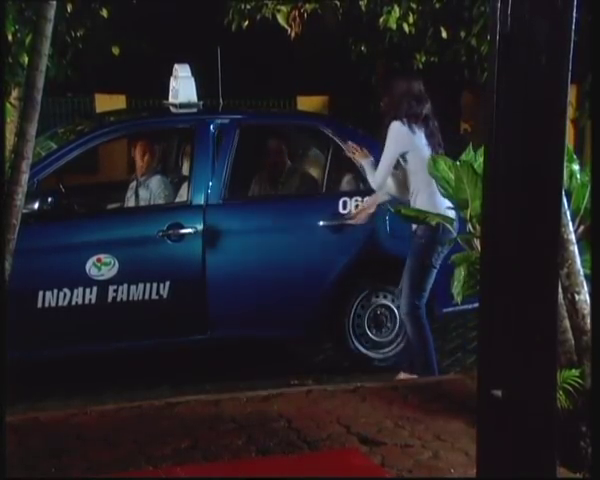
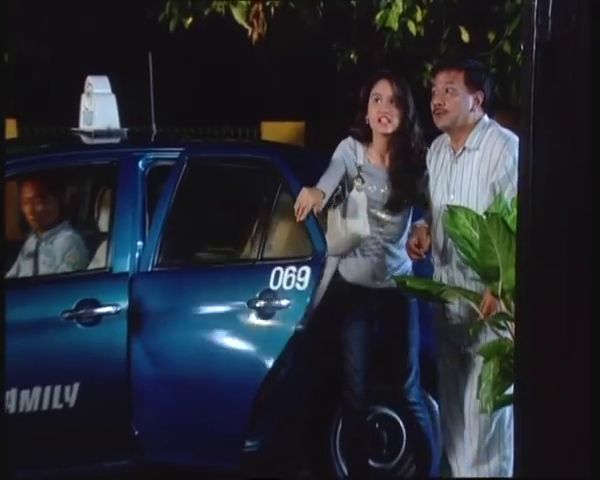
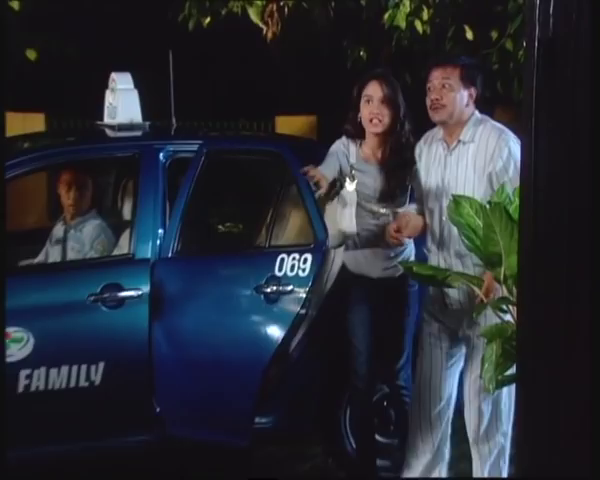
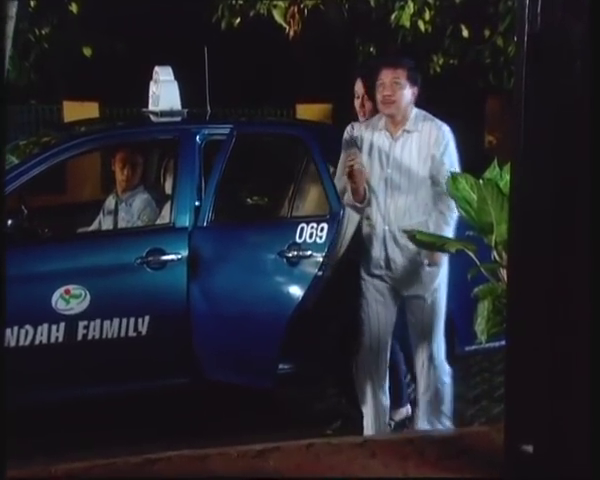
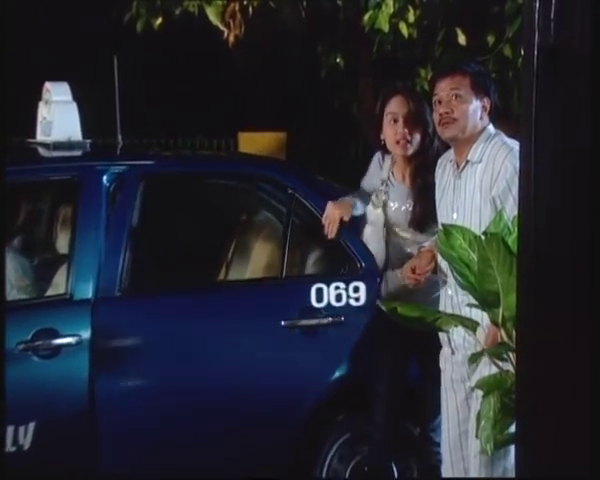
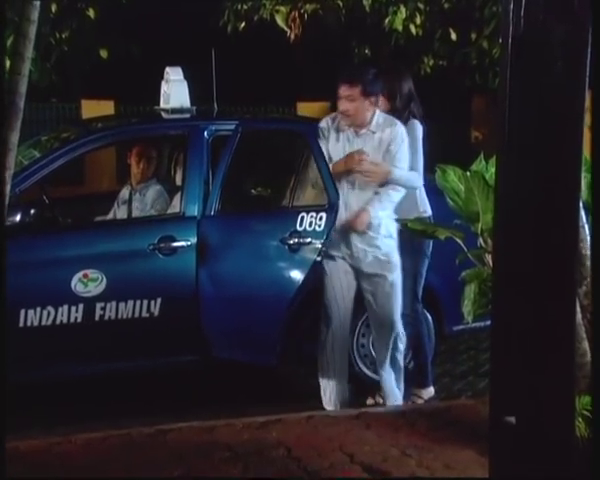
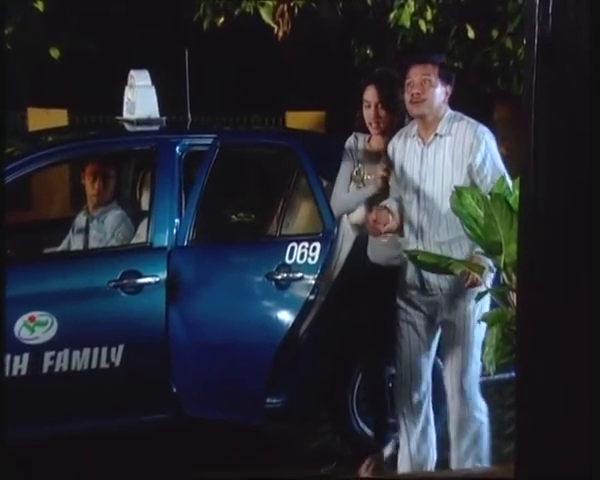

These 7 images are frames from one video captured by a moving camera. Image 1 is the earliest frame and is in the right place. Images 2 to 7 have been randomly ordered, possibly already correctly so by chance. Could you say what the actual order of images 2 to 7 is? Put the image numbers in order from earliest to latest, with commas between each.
6, 4, 7, 3, 2, 5
